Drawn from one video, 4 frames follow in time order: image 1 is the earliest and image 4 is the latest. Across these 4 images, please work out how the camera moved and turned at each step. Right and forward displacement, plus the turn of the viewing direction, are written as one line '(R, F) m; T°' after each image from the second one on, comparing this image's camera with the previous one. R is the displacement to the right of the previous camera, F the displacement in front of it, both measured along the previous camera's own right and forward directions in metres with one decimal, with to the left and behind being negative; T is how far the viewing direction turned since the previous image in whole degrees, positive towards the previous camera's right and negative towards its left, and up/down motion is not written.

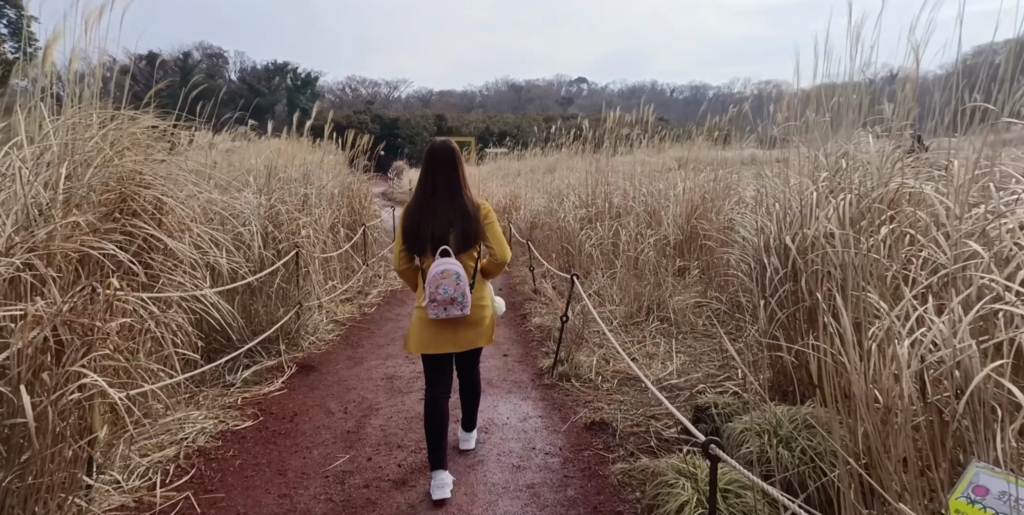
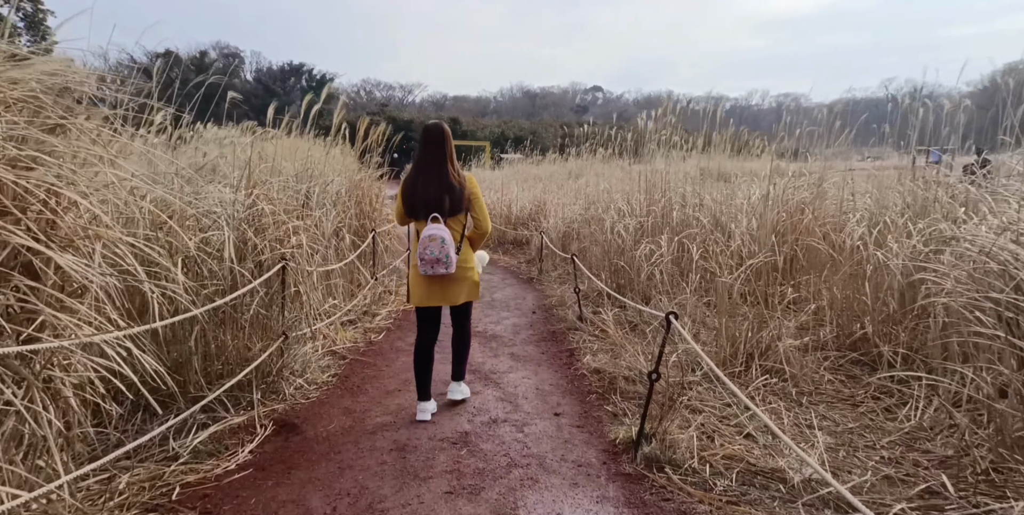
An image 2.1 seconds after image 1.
(-0.2, +1.2) m; -1°
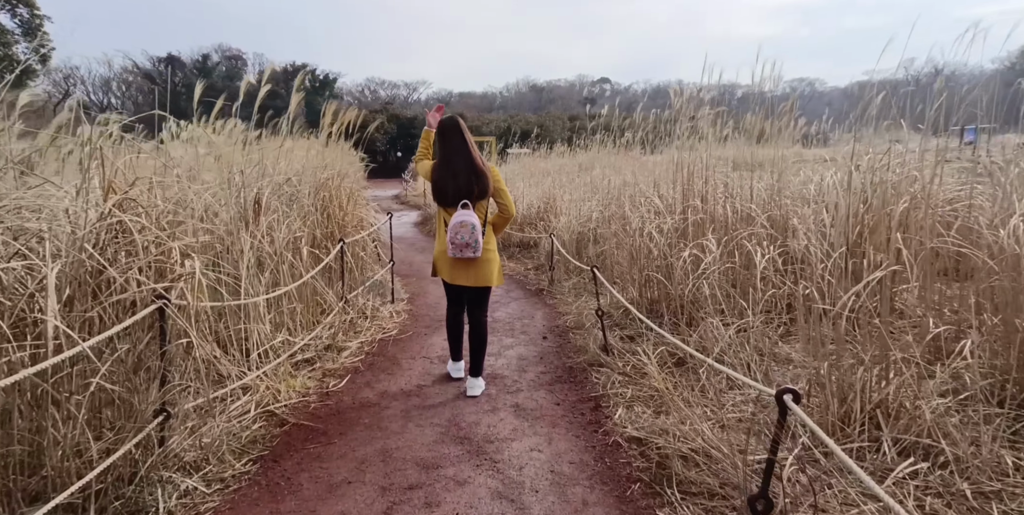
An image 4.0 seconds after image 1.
(+0.1, +1.2) m; -1°
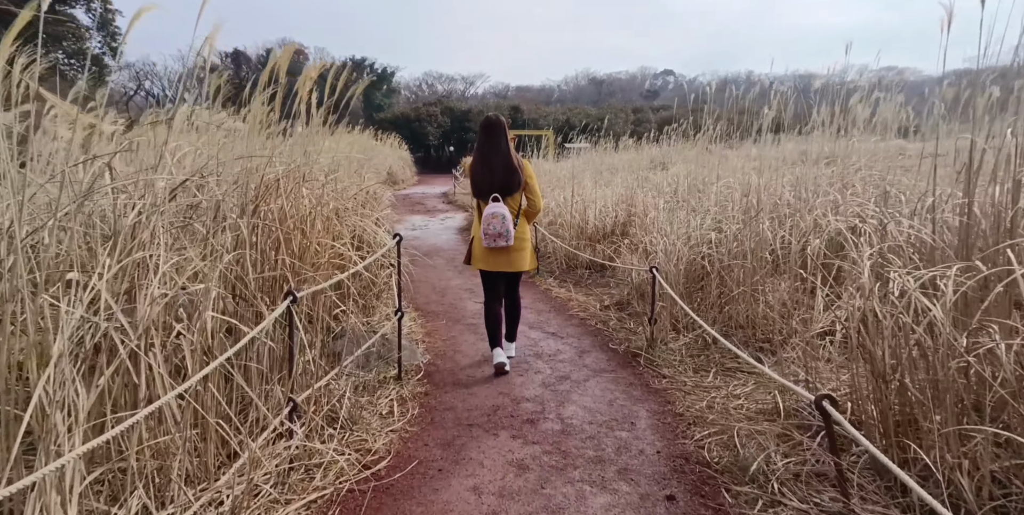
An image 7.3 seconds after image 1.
(-0.2, +2.4) m; -5°
